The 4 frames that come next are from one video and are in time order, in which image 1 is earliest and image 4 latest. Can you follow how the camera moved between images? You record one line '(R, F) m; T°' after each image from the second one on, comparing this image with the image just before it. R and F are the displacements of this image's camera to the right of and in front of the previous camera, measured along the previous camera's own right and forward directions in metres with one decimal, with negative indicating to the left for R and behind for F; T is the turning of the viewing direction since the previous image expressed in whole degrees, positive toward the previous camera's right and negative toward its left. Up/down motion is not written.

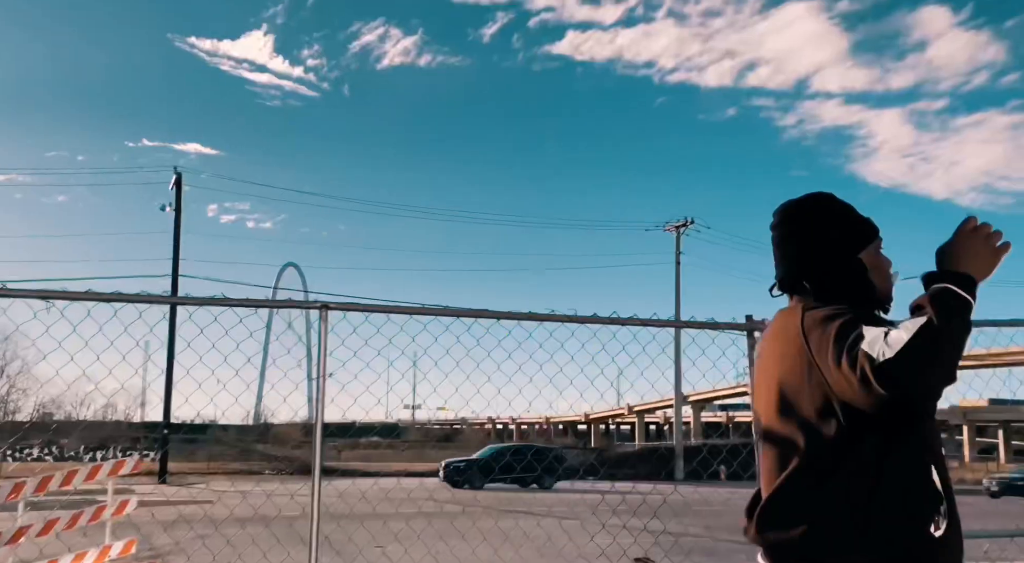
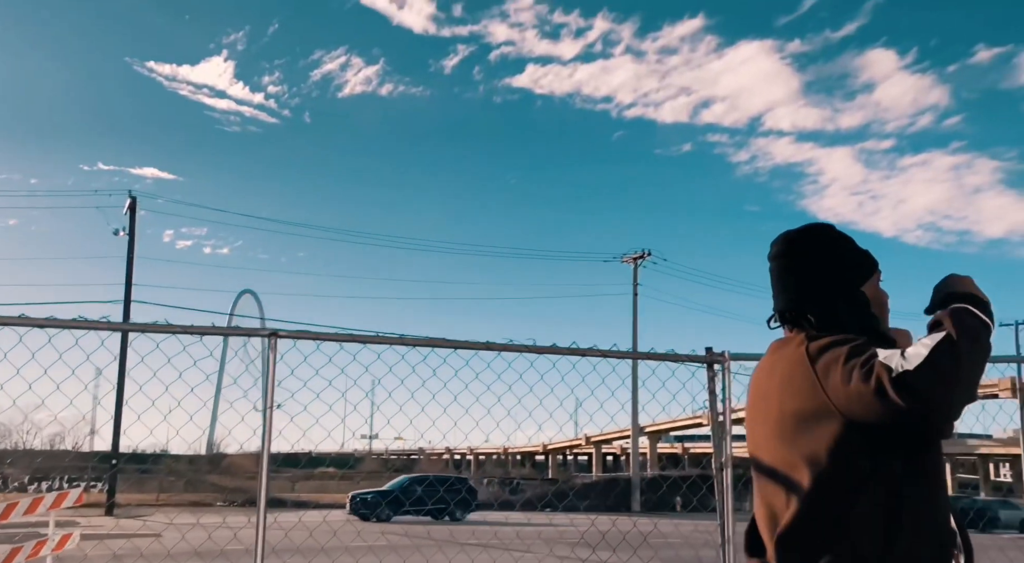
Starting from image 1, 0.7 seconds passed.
(0.0, 0.0) m; +3°
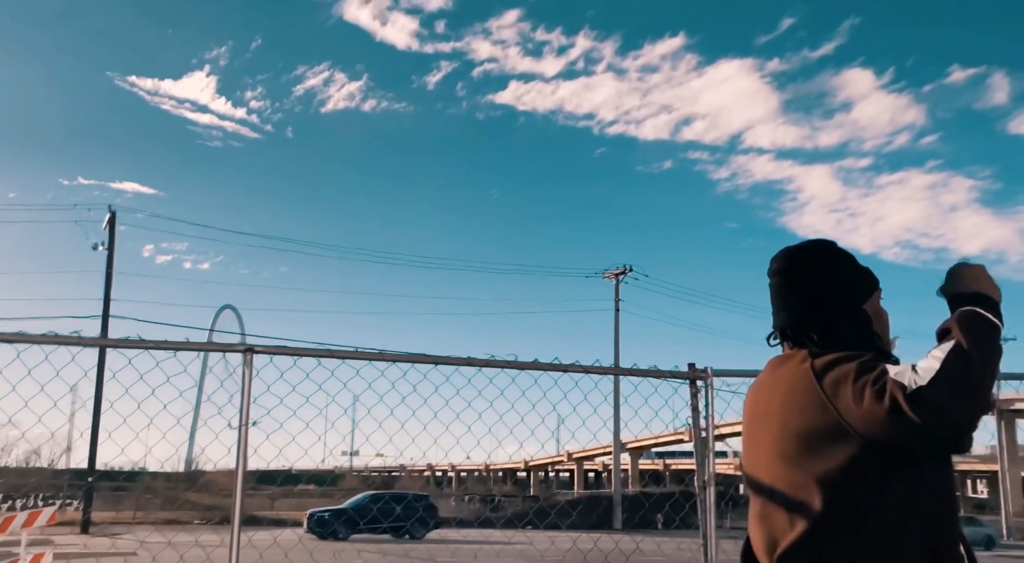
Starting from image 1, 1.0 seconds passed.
(0.0, 0.0) m; +1°
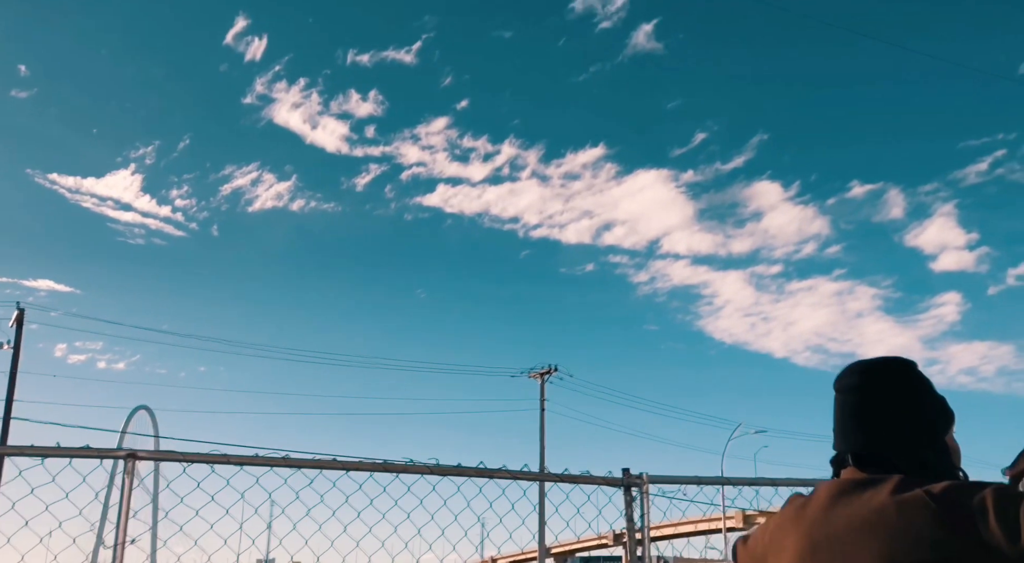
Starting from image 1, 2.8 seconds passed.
(-3.2, -3.0) m; +5°
